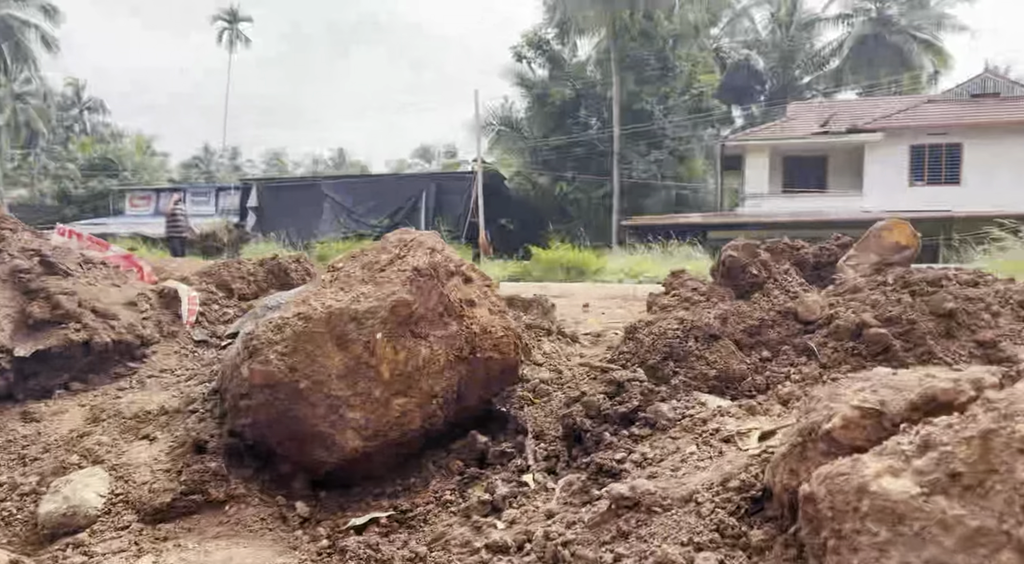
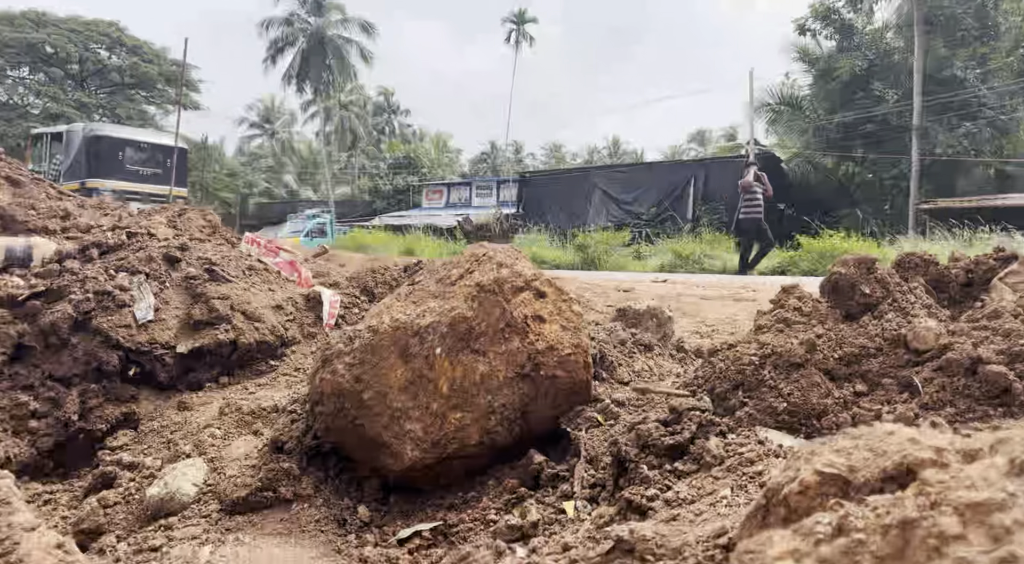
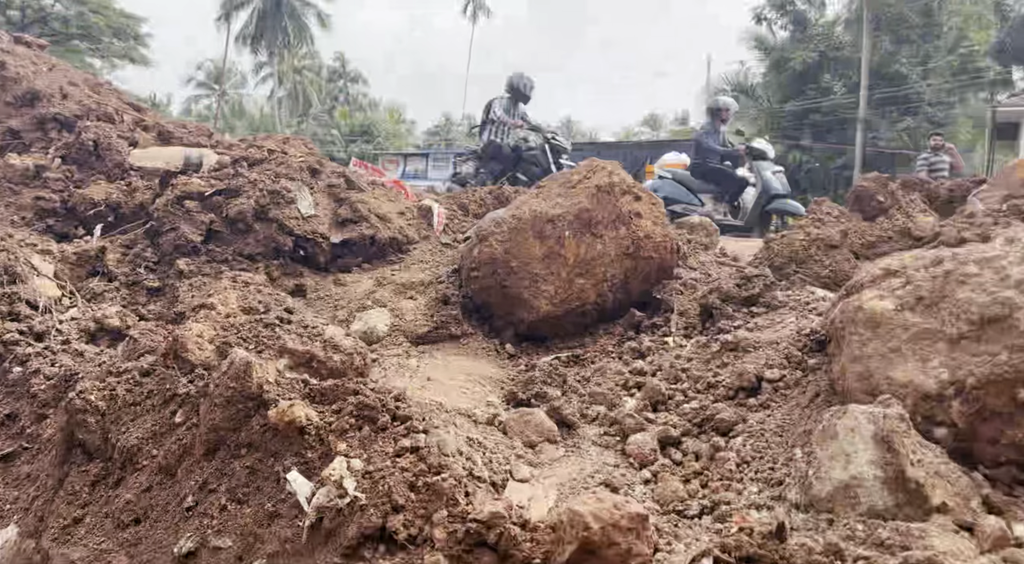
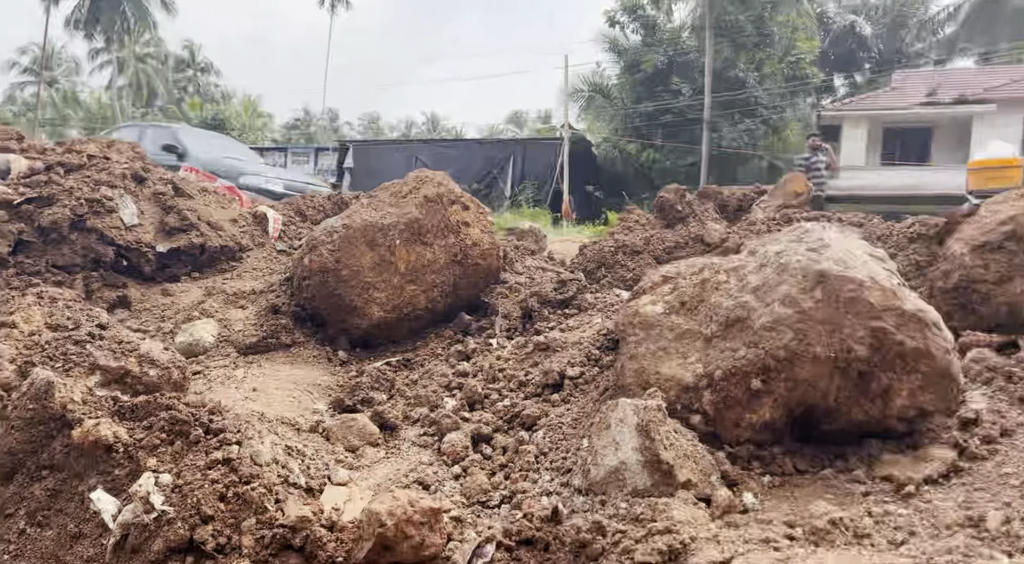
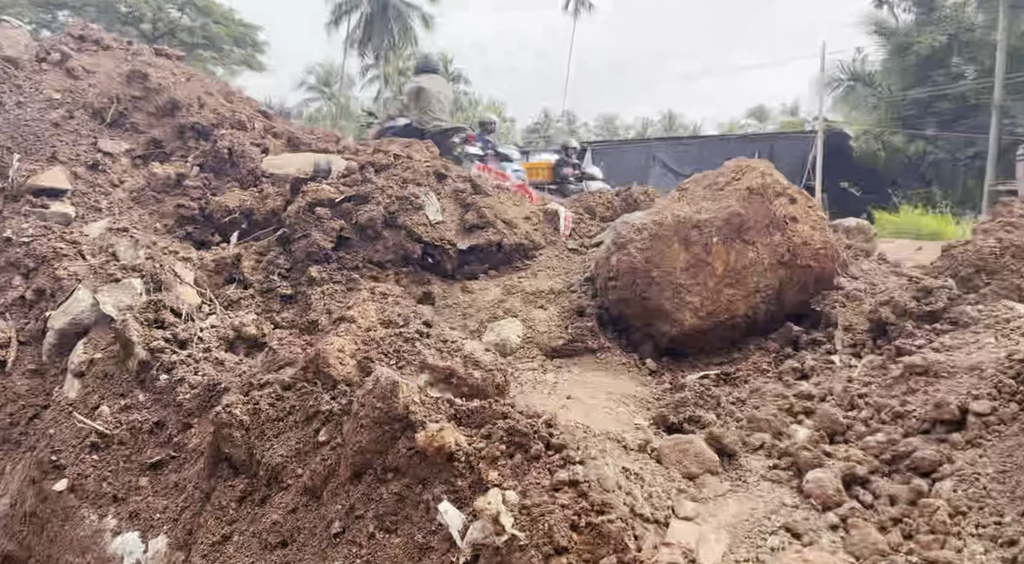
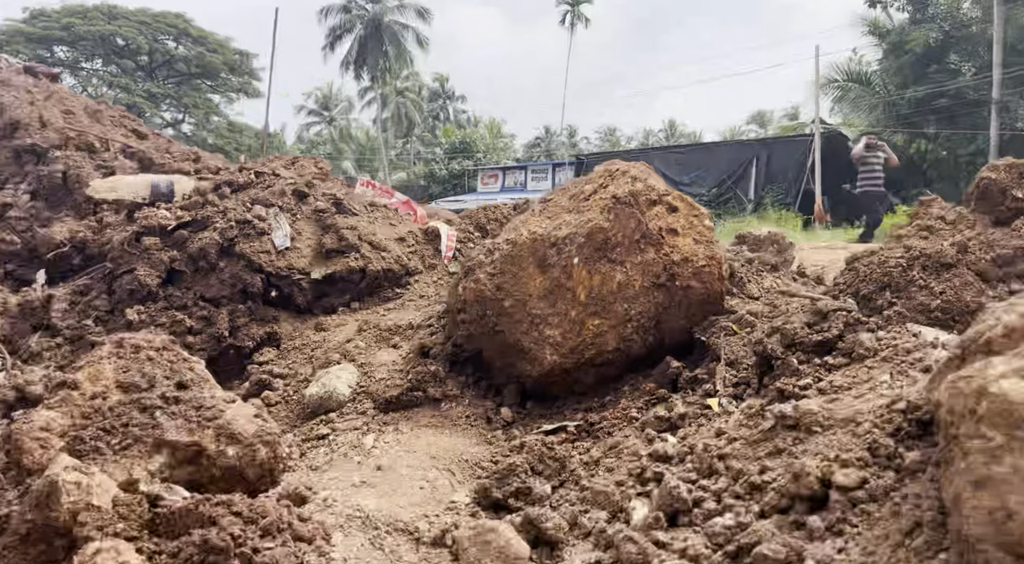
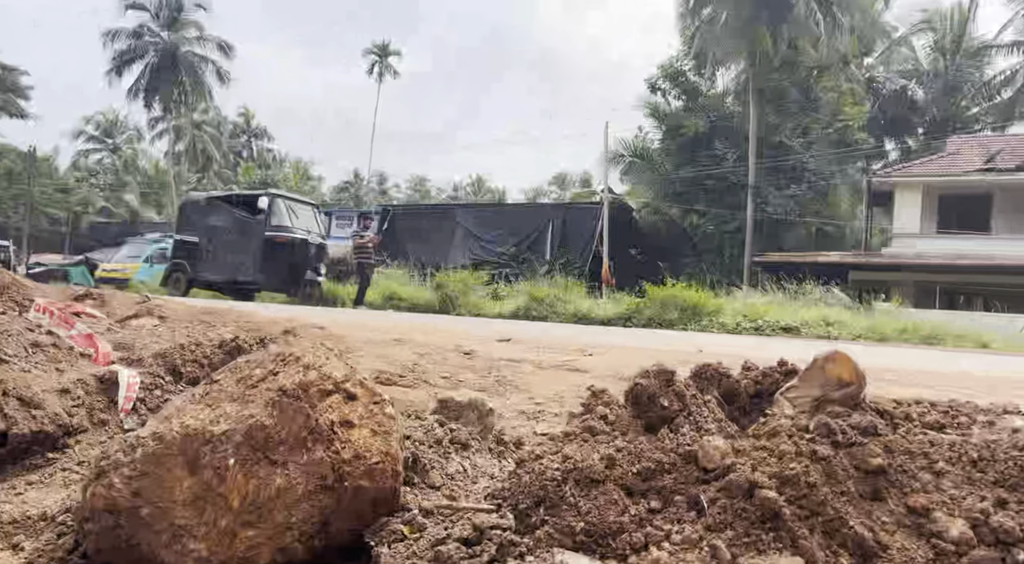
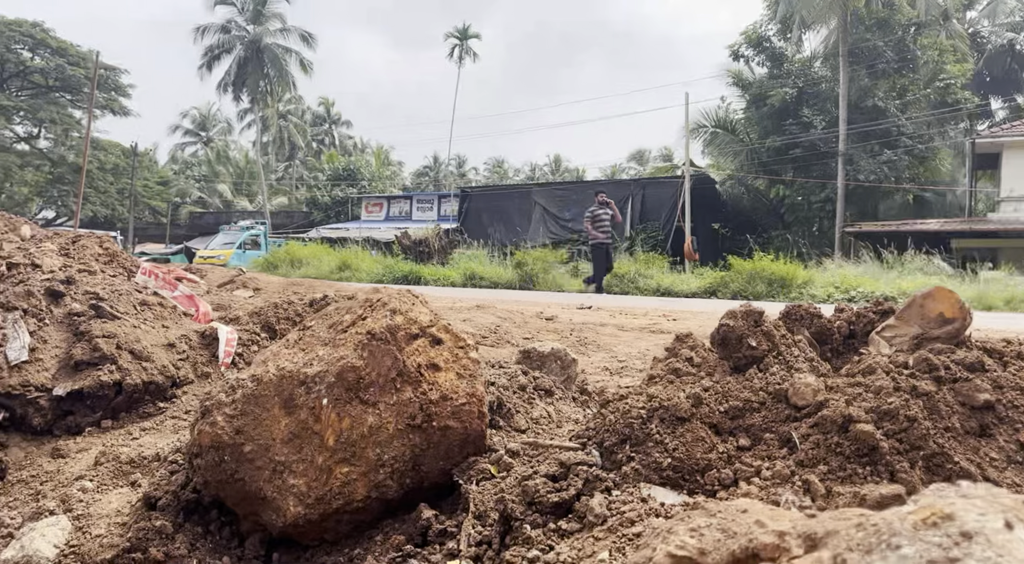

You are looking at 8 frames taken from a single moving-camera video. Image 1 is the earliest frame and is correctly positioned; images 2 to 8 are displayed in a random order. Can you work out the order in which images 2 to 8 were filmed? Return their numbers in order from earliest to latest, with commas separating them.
7, 8, 2, 6, 5, 3, 4
